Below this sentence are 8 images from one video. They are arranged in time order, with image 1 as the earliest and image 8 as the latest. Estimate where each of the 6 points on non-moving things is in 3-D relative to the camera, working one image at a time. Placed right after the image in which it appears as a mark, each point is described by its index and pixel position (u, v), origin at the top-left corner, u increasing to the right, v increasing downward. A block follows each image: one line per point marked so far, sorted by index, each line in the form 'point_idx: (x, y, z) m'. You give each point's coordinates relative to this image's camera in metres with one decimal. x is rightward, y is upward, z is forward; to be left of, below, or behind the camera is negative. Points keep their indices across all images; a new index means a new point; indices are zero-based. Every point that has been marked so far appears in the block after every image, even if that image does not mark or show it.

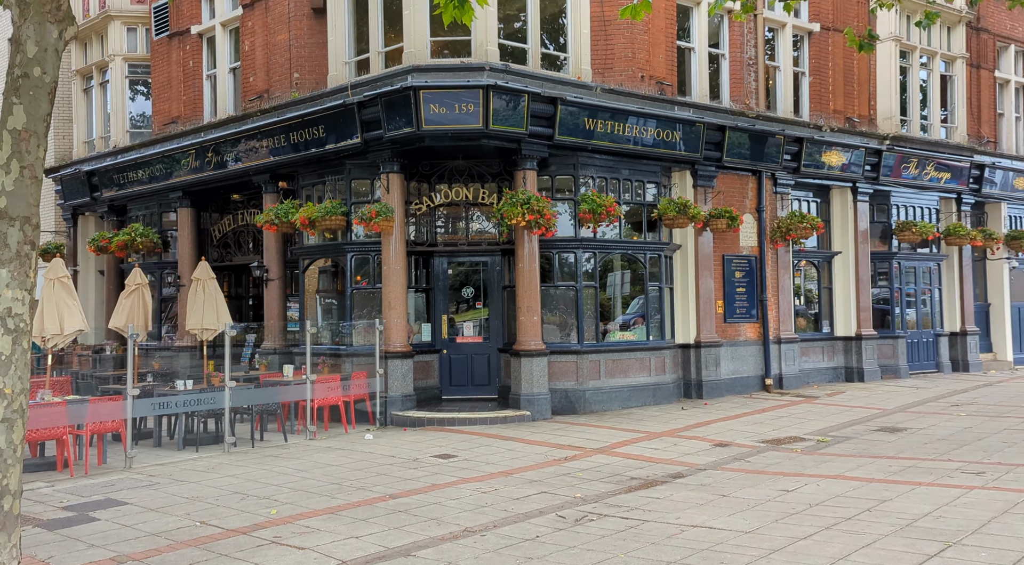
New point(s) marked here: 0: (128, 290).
0: (-5.9, -0.1, +14.2) m
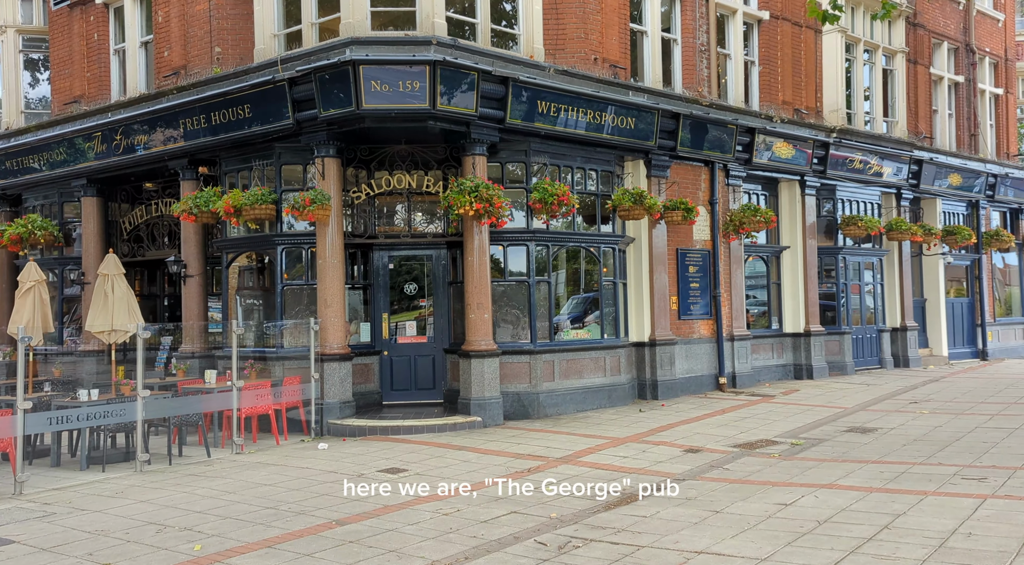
0: (-6.6, -0.1, +12.6) m
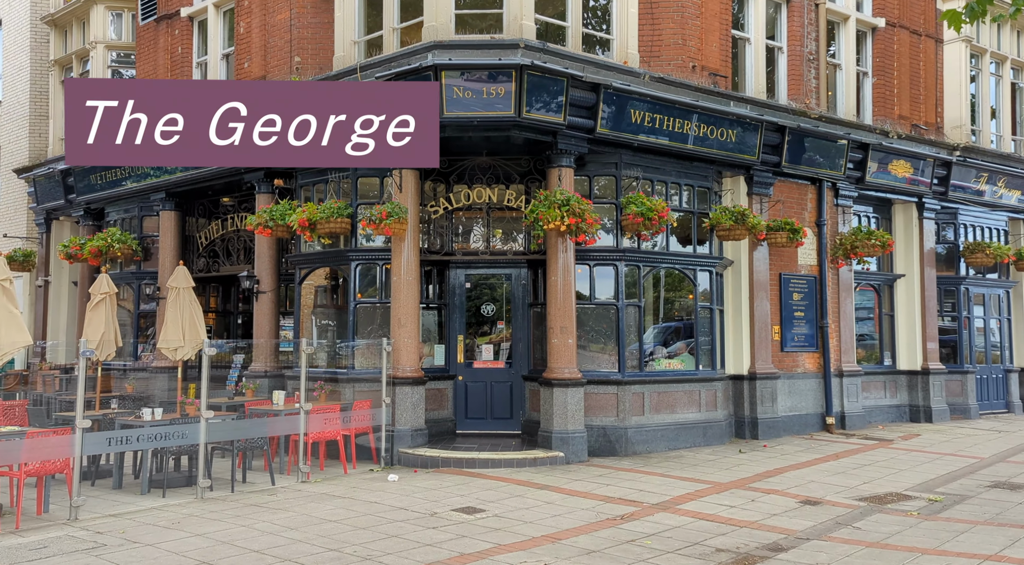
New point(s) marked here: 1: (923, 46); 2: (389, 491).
0: (-5.5, -0.3, +12.1) m
1: (+7.2, +4.1, +16.3) m
2: (-1.4, -2.4, +10.8) m
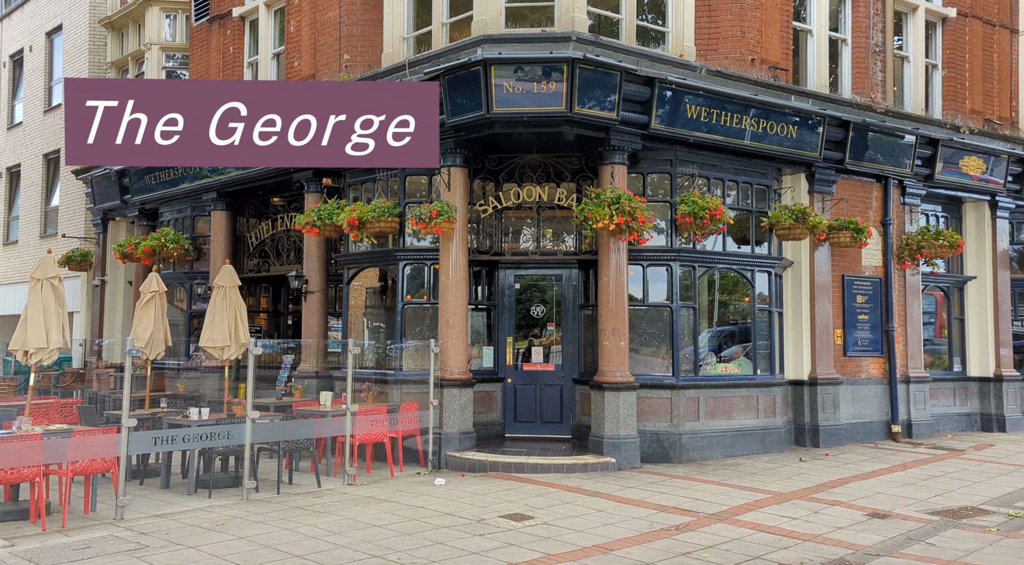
0: (-4.8, -0.2, +12.1) m
1: (+8.0, +4.1, +15.5) m
2: (-0.8, -2.4, +10.5) m
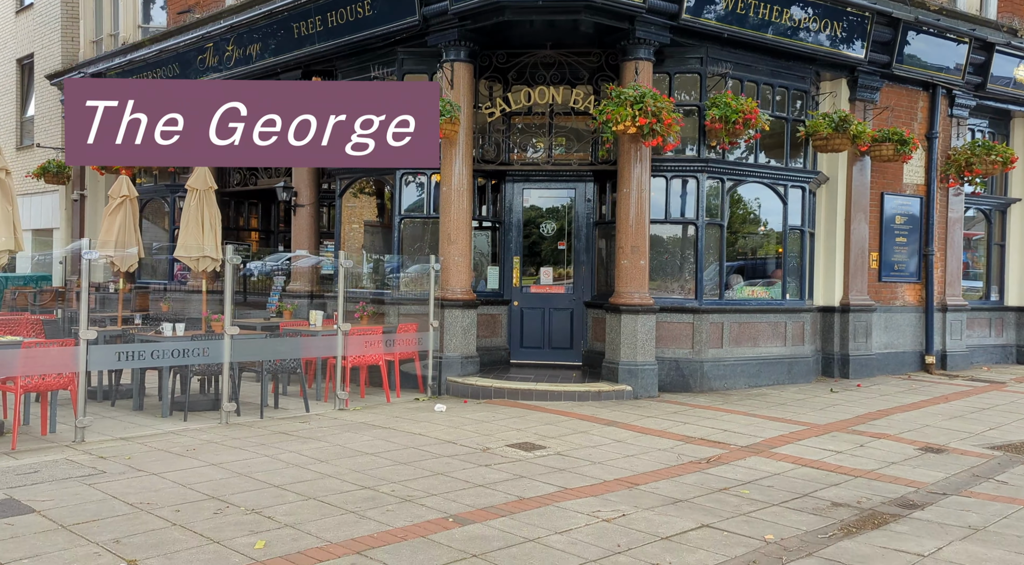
0: (-4.7, +0.9, +11.0) m
1: (+8.2, +5.2, +14.2) m
2: (-0.8, -1.4, +9.5) m
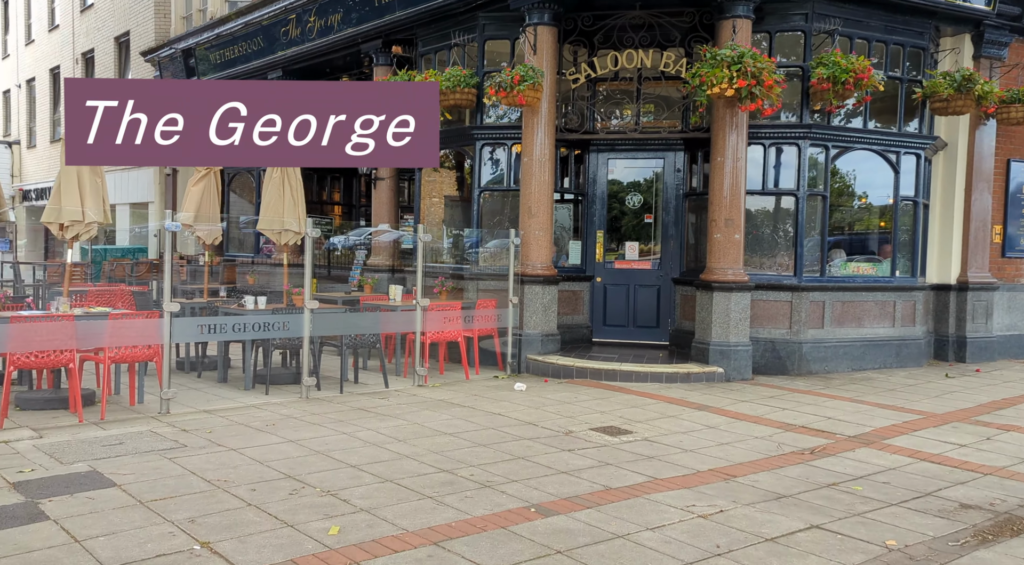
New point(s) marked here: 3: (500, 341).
0: (-3.7, +1.2, +10.8) m
1: (+9.4, +5.5, +12.8) m
2: (0.0, -1.2, +9.1) m
3: (-0.1, -0.7, +10.9) m
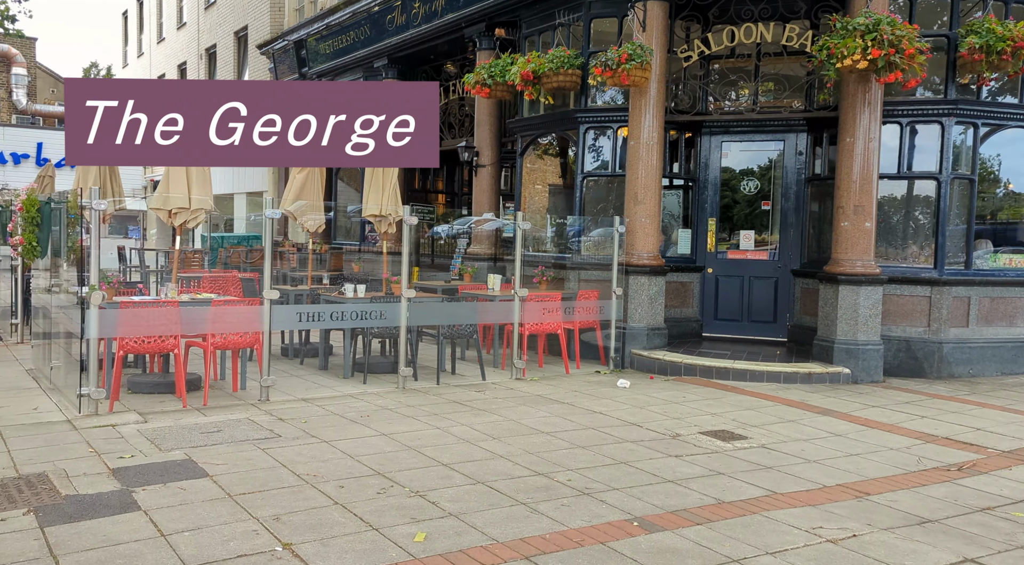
0: (-2.6, +1.4, +10.6) m
1: (+10.8, +5.5, +11.0) m
2: (+1.0, -1.1, +8.5) m
3: (+1.0, -0.6, +10.2) m
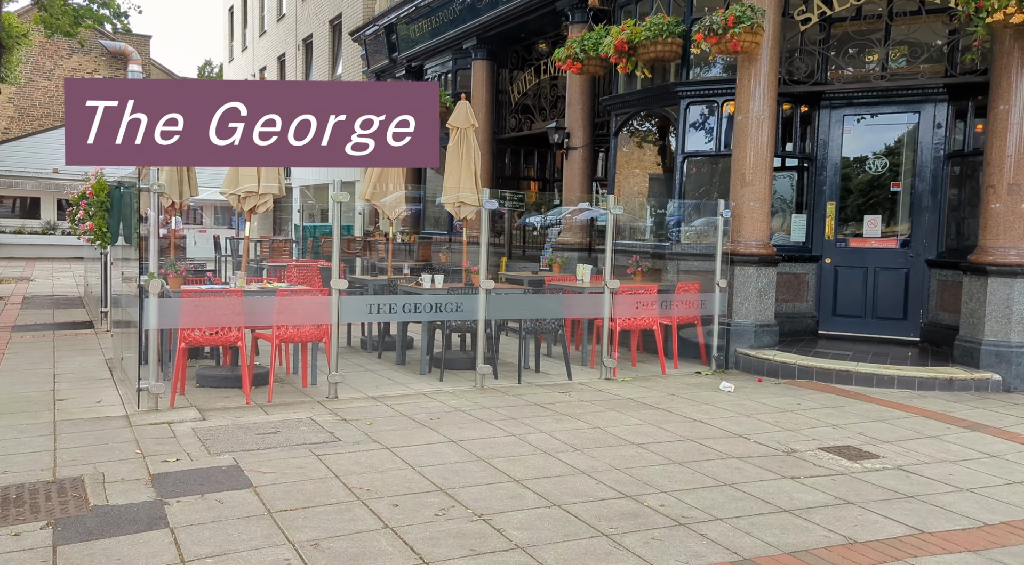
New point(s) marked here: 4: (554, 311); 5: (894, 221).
0: (-1.6, +1.5, +9.8) m
1: (+11.8, +5.6, +8.8) m
2: (+1.7, -1.0, +7.4) m
3: (+1.9, -0.5, +9.1) m
4: (+0.4, -0.3, +8.5) m
5: (+3.9, +0.7, +9.4) m
